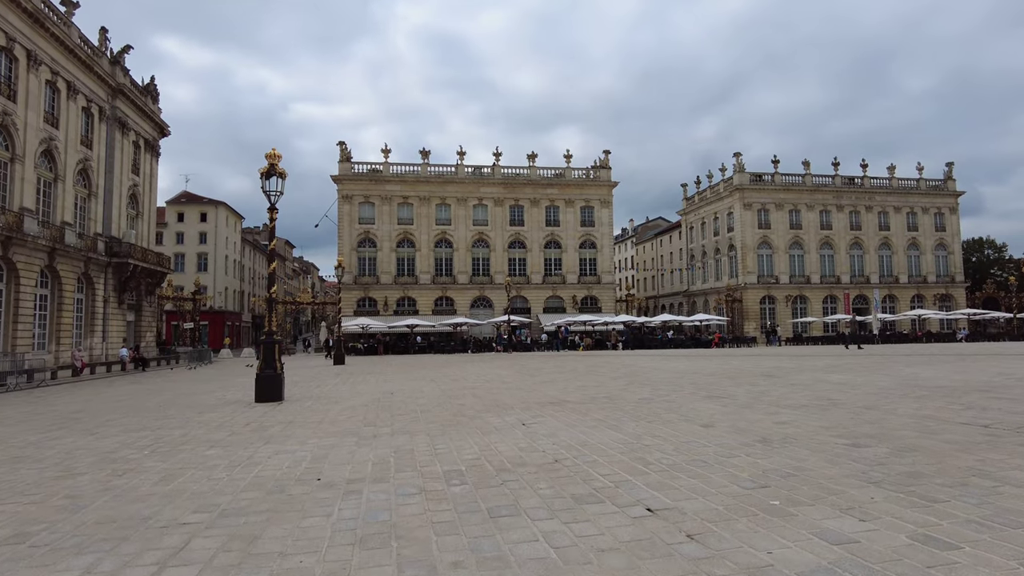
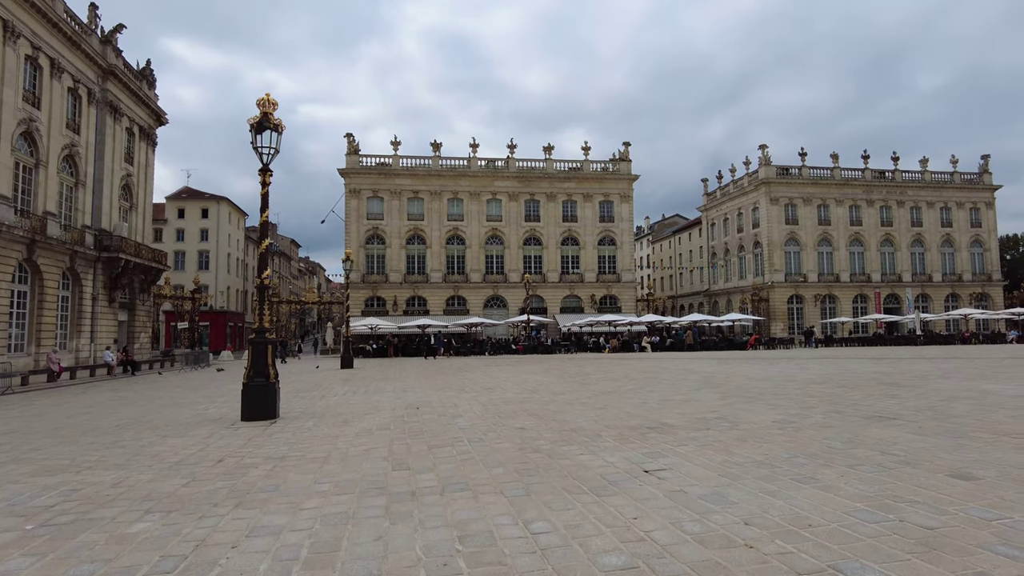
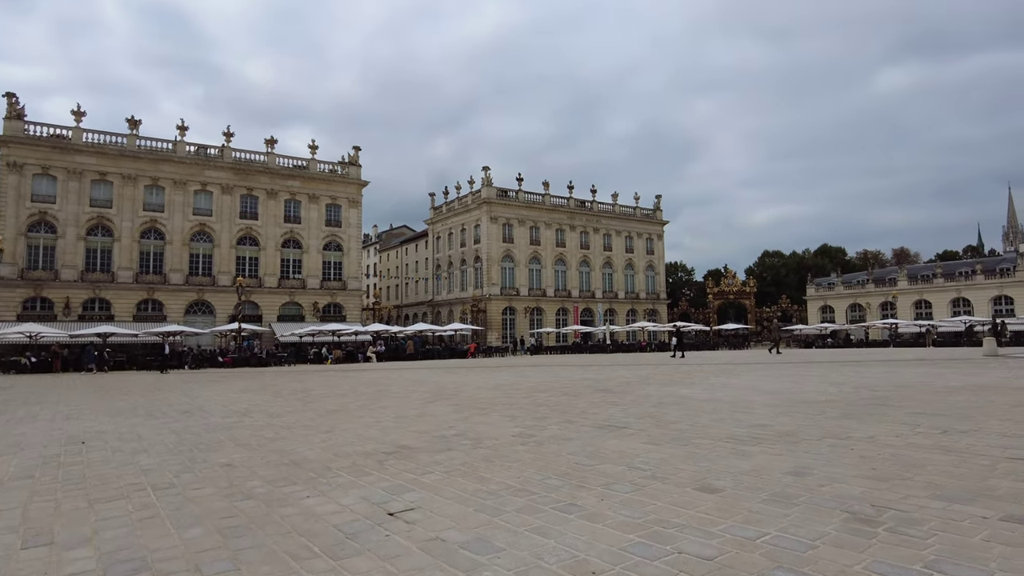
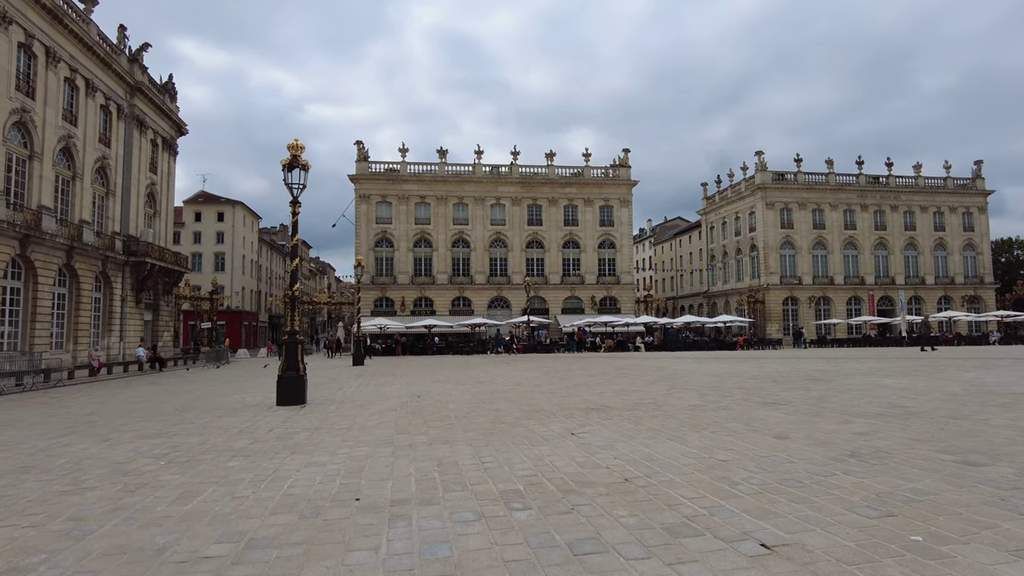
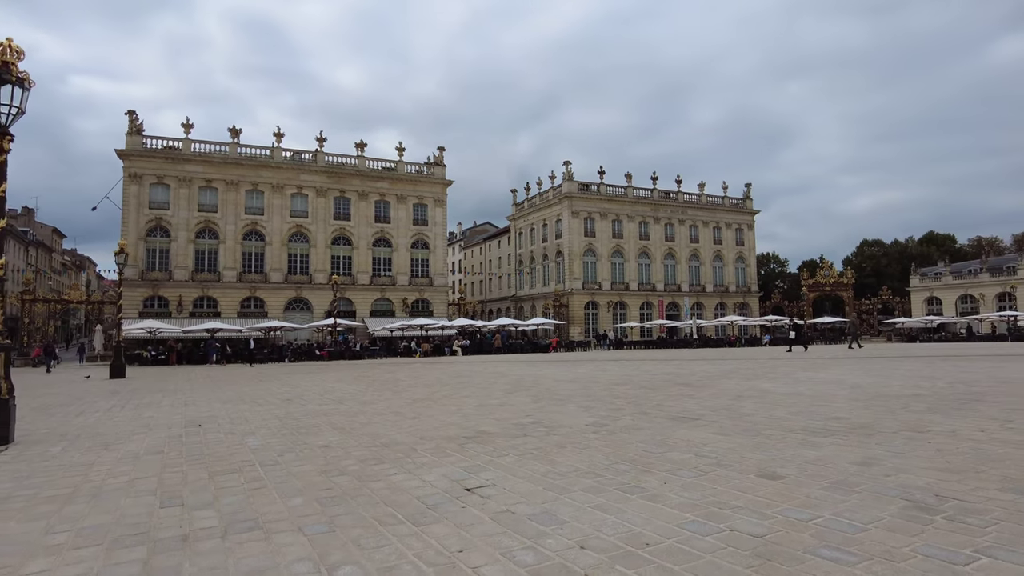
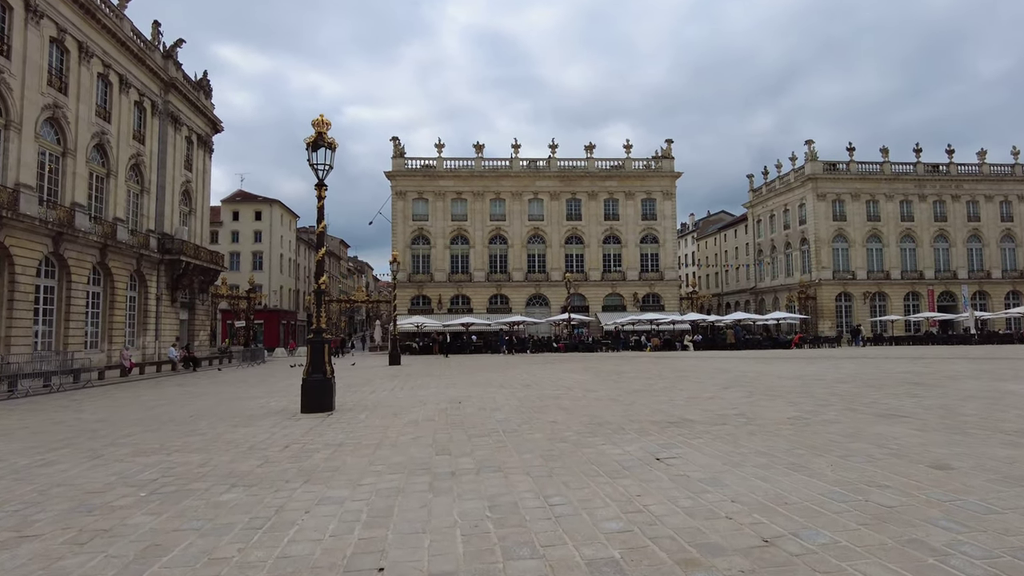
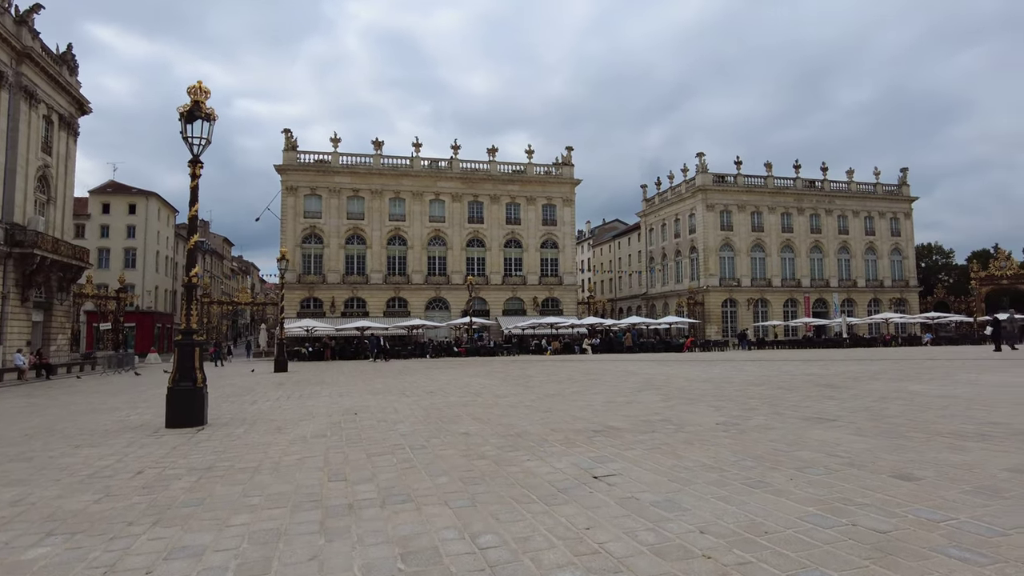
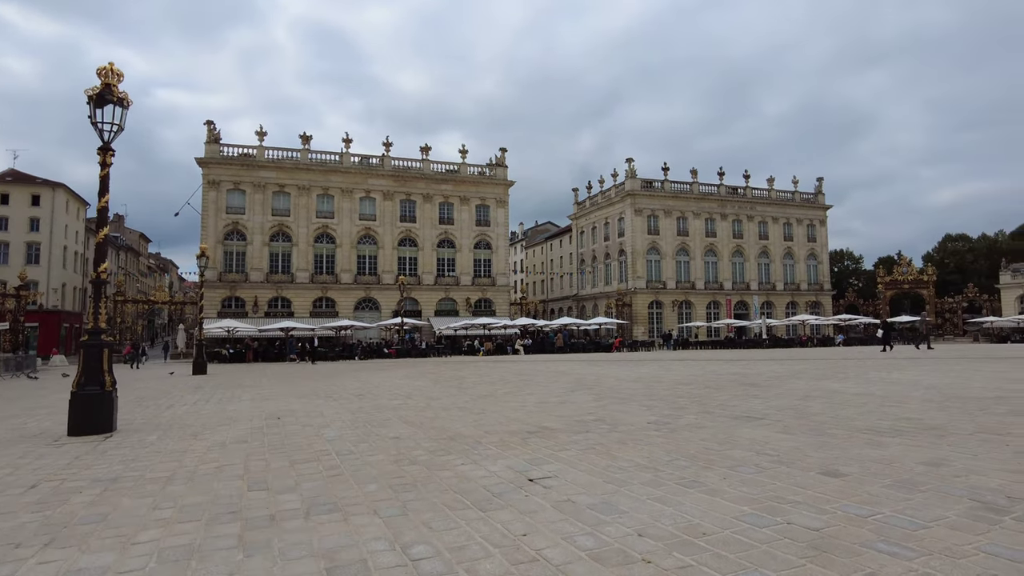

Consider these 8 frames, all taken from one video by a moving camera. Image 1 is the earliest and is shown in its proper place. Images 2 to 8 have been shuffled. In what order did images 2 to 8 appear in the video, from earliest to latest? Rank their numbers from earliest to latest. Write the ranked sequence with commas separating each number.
4, 6, 2, 7, 8, 5, 3
